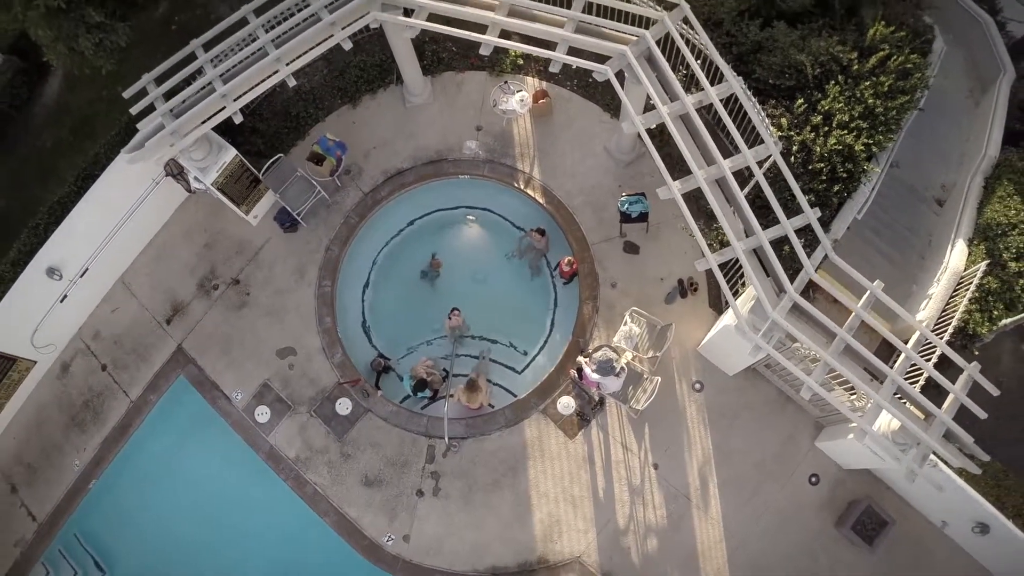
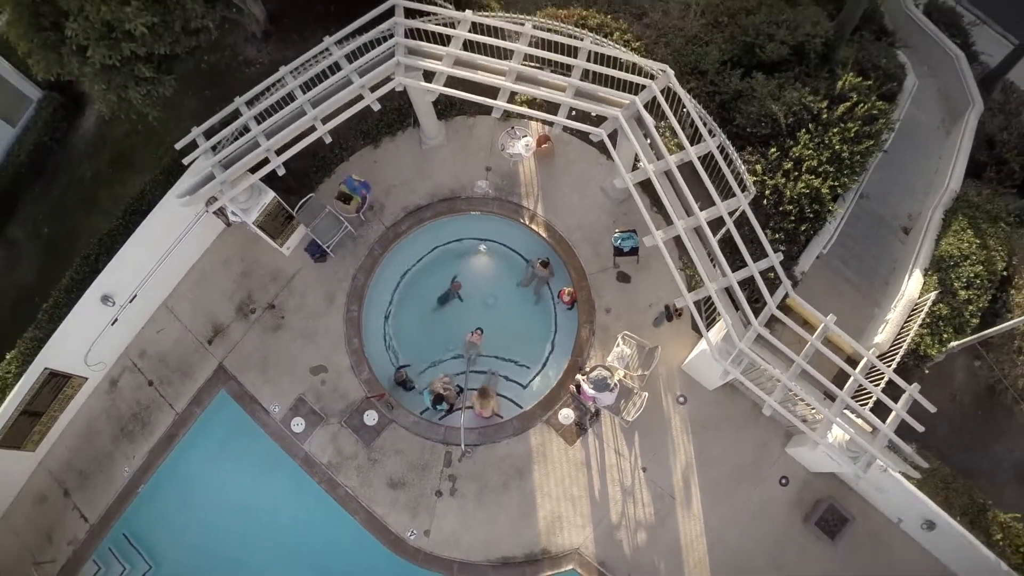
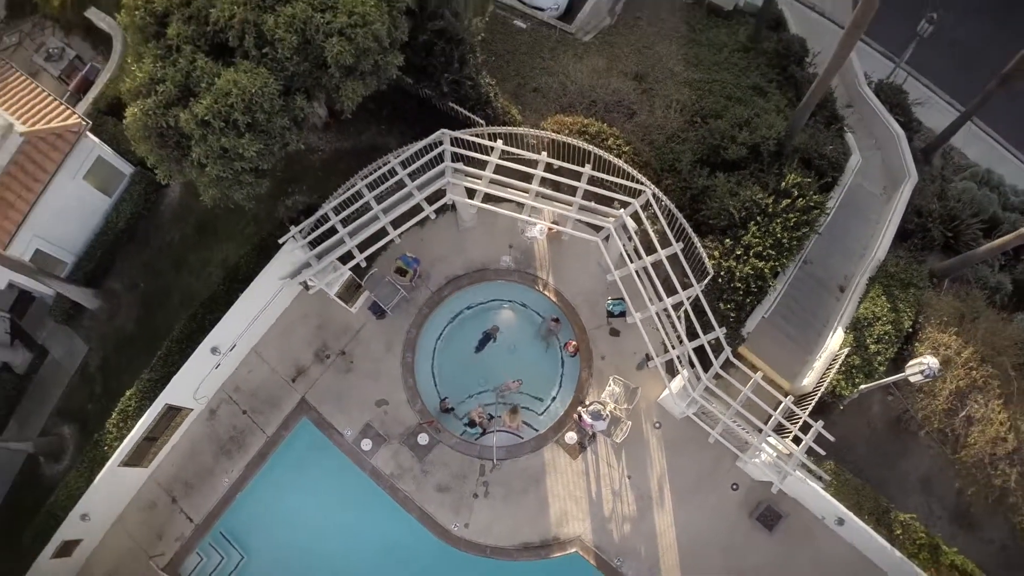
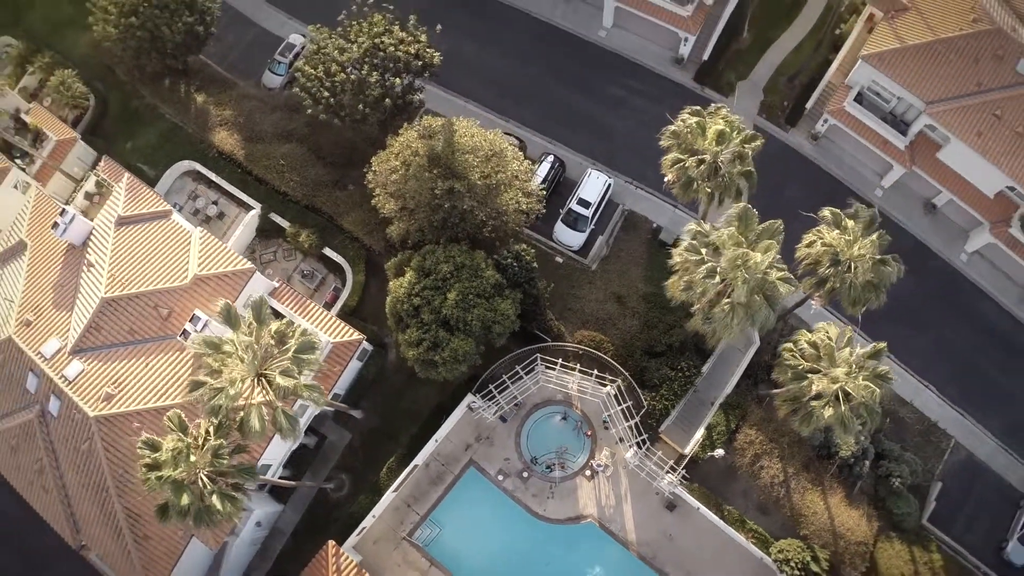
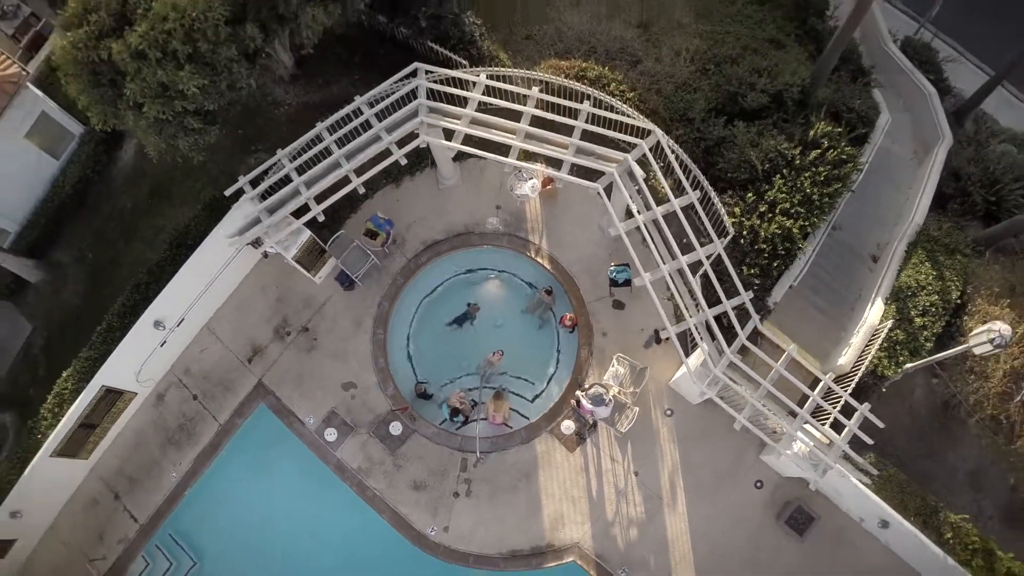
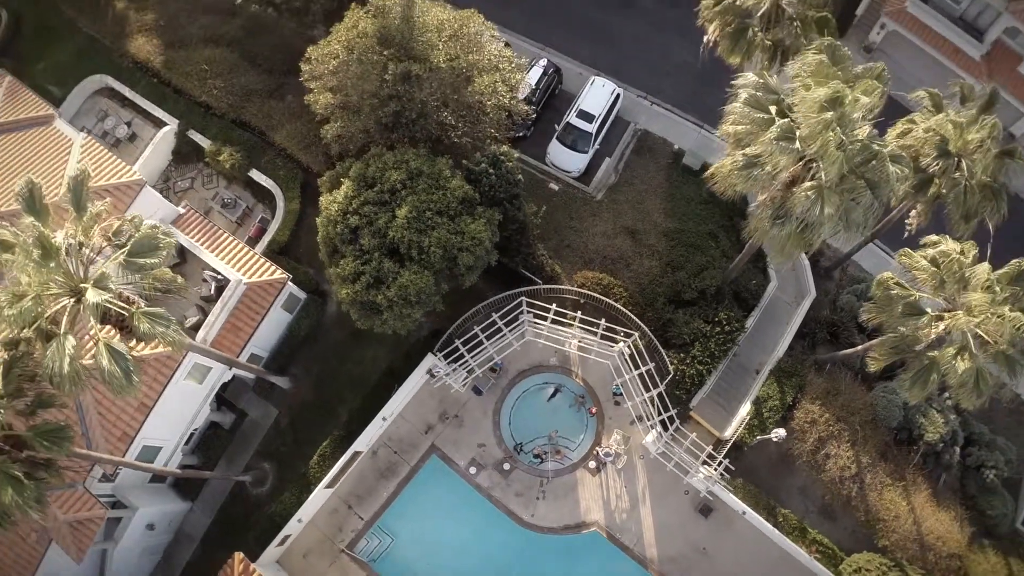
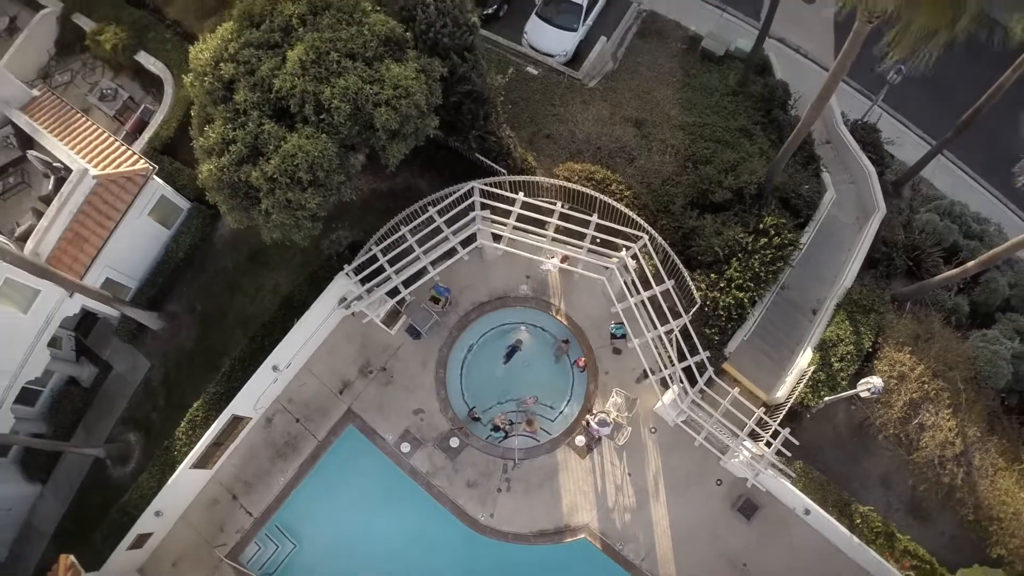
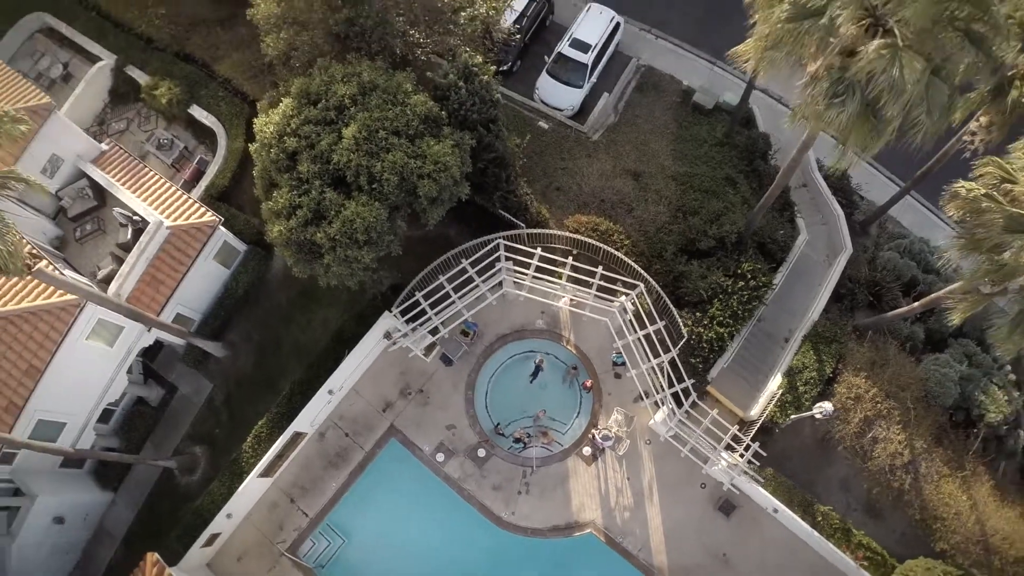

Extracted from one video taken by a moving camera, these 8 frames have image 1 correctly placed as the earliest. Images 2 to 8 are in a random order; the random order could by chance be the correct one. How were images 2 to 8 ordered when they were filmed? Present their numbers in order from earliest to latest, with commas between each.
2, 5, 3, 7, 8, 6, 4
